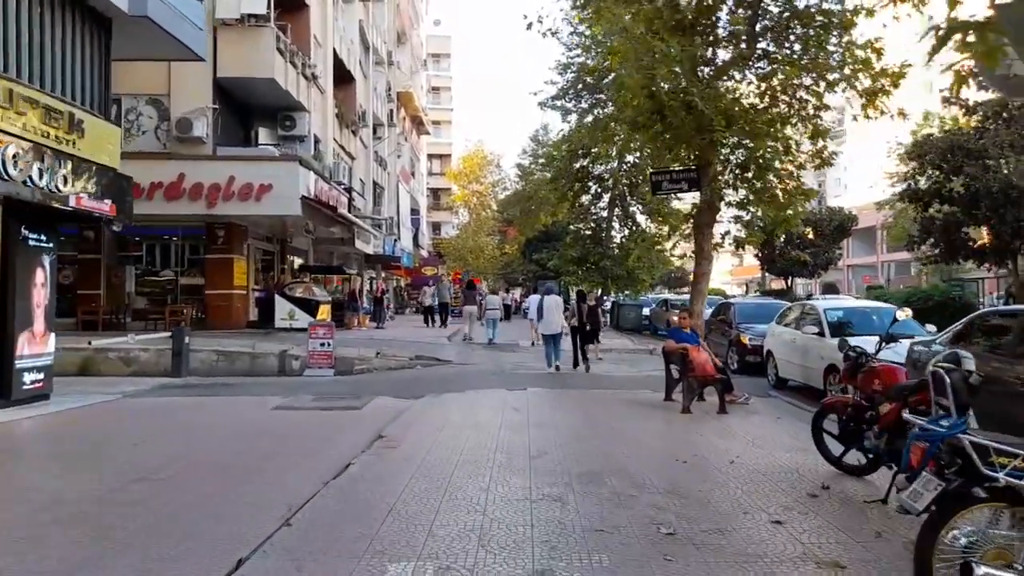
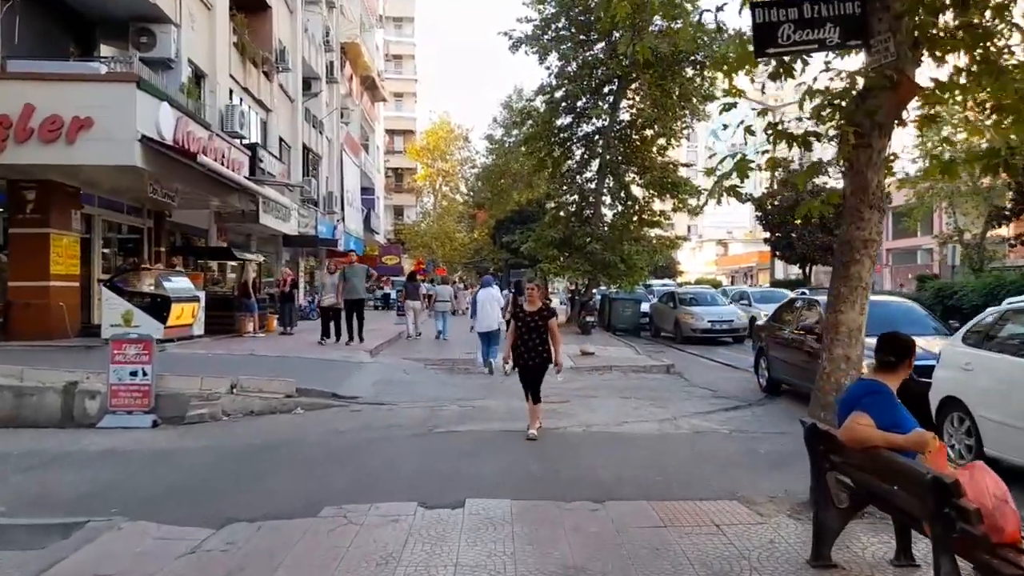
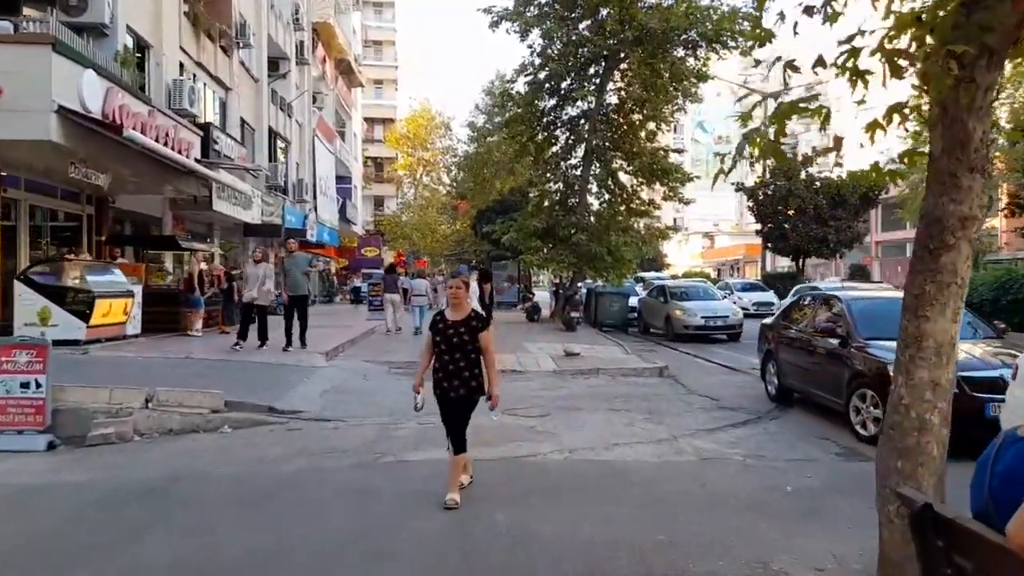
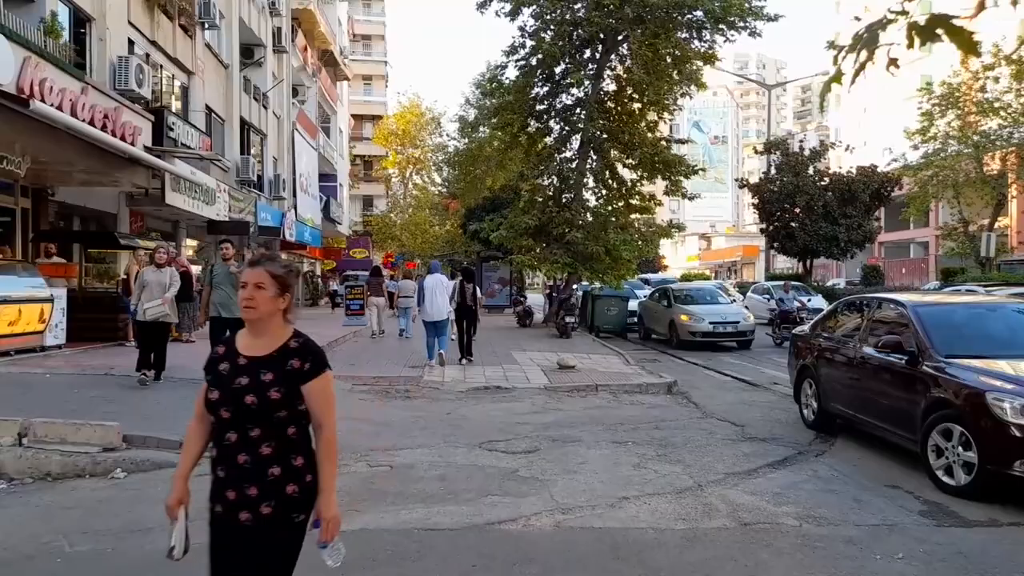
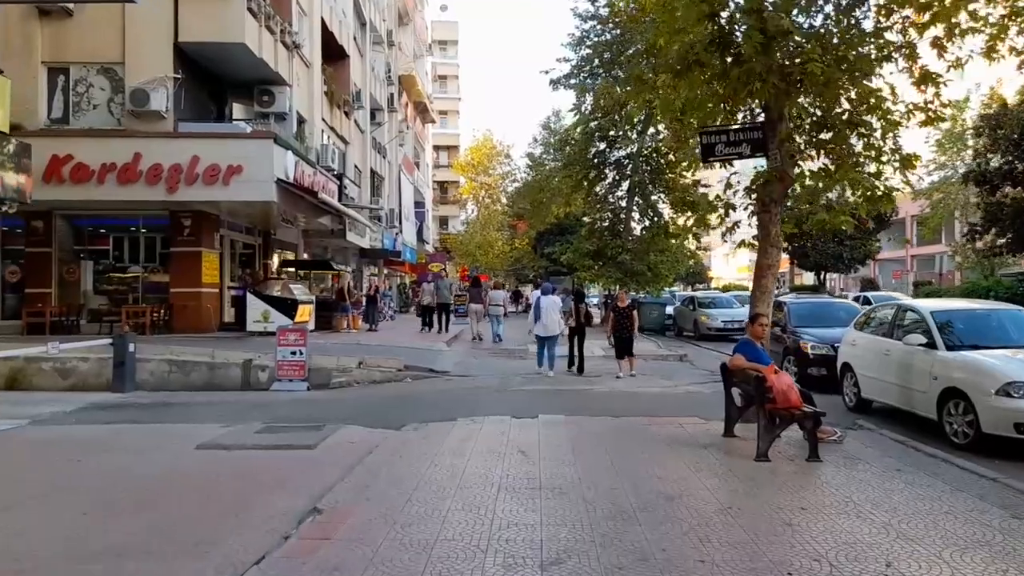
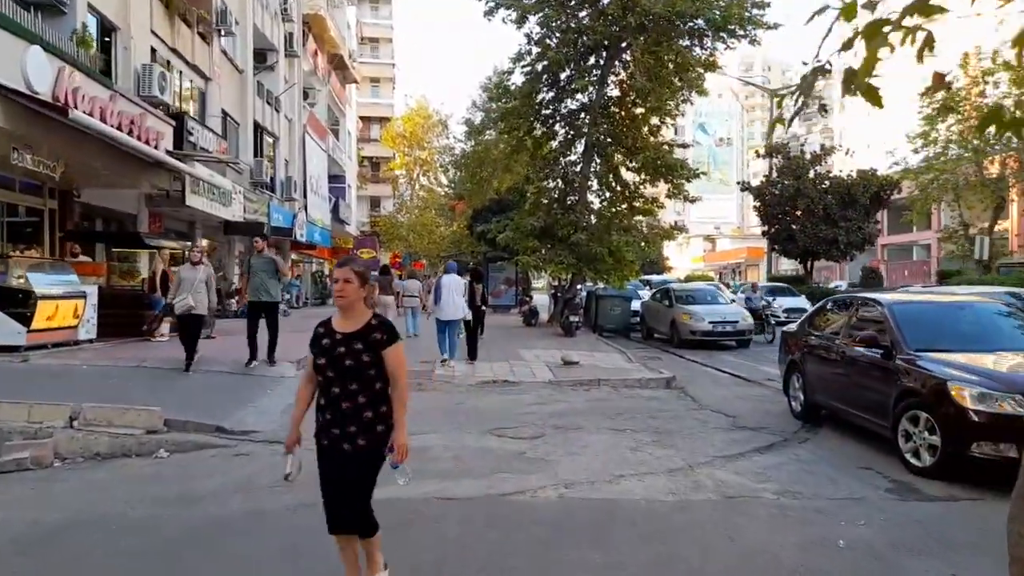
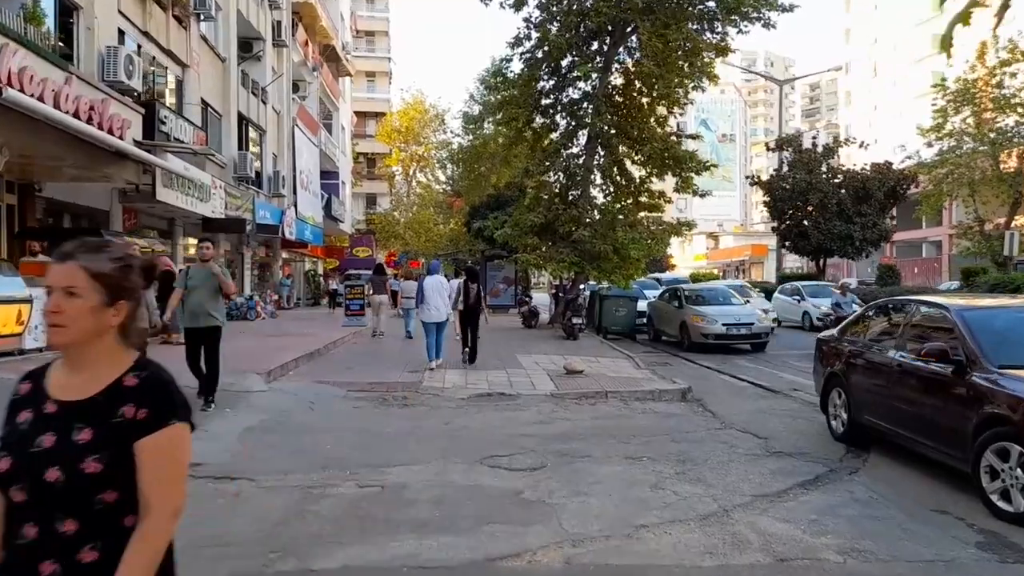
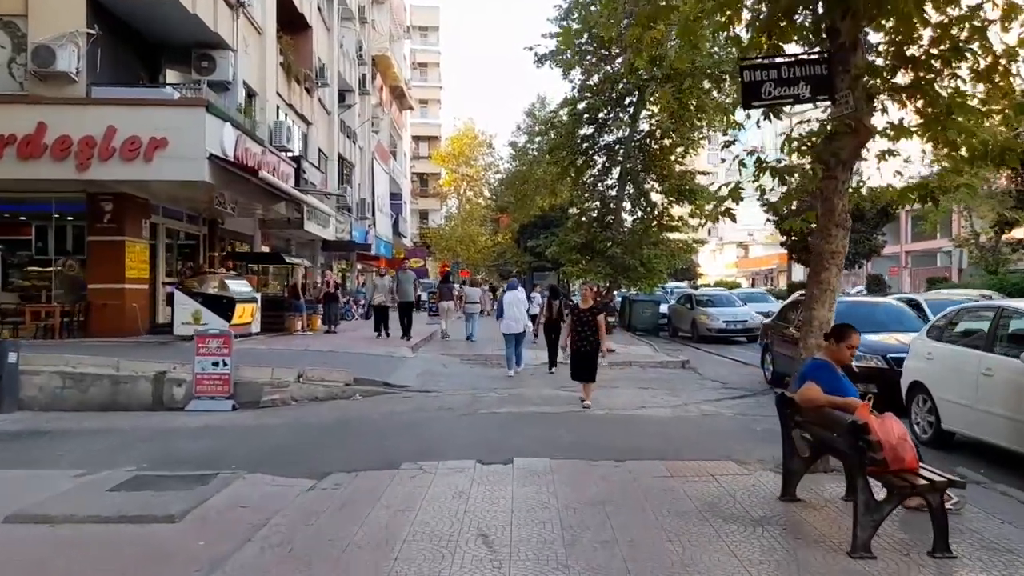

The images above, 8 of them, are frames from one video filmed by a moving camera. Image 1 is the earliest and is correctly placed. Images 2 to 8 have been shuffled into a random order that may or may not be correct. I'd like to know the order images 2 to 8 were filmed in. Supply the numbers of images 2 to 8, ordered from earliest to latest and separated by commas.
5, 8, 2, 3, 6, 4, 7
